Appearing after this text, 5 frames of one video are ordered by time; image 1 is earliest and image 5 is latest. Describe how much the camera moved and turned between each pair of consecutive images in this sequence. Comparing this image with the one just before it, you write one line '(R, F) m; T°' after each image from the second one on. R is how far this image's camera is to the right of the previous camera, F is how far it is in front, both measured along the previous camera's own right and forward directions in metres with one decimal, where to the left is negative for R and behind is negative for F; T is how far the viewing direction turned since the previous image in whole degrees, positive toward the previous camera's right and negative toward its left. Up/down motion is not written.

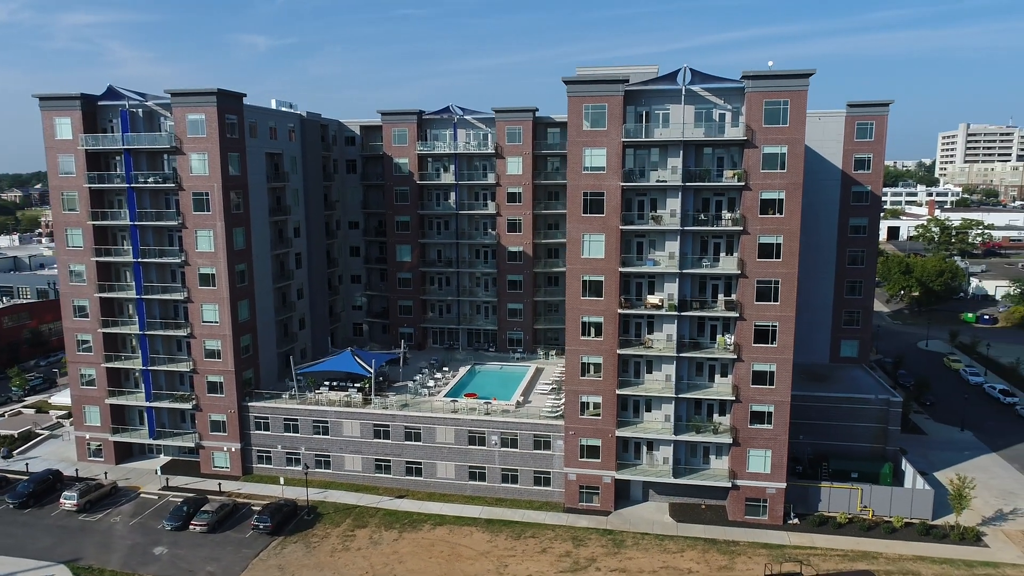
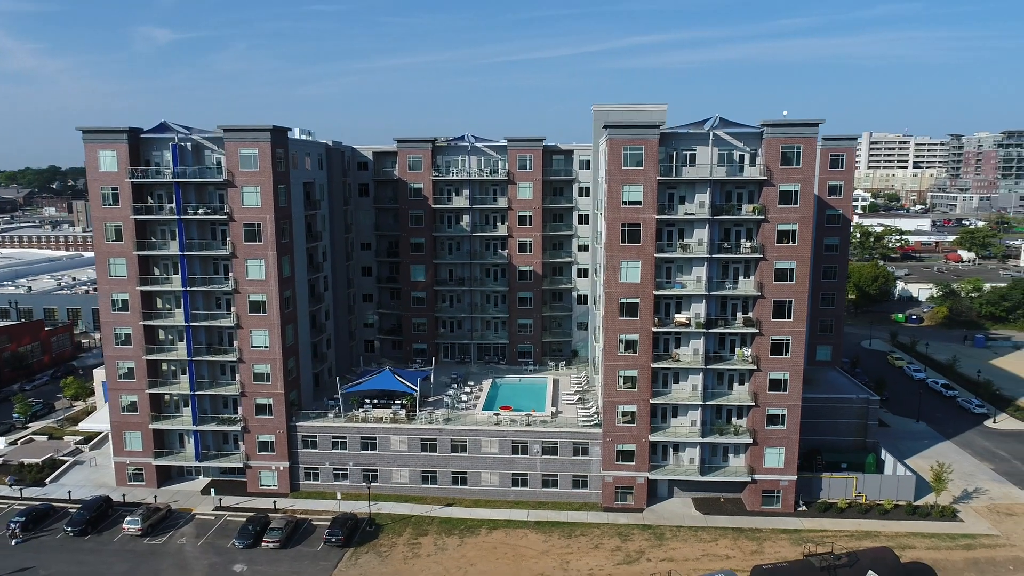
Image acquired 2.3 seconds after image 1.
(-7.9, -3.5) m; +6°
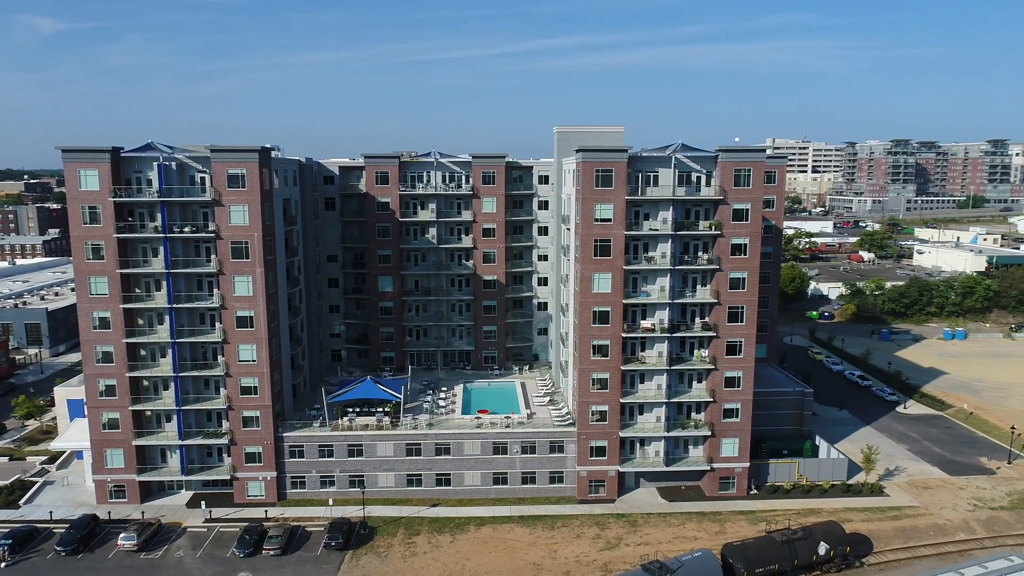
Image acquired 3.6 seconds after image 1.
(-4.4, -3.0) m; +7°
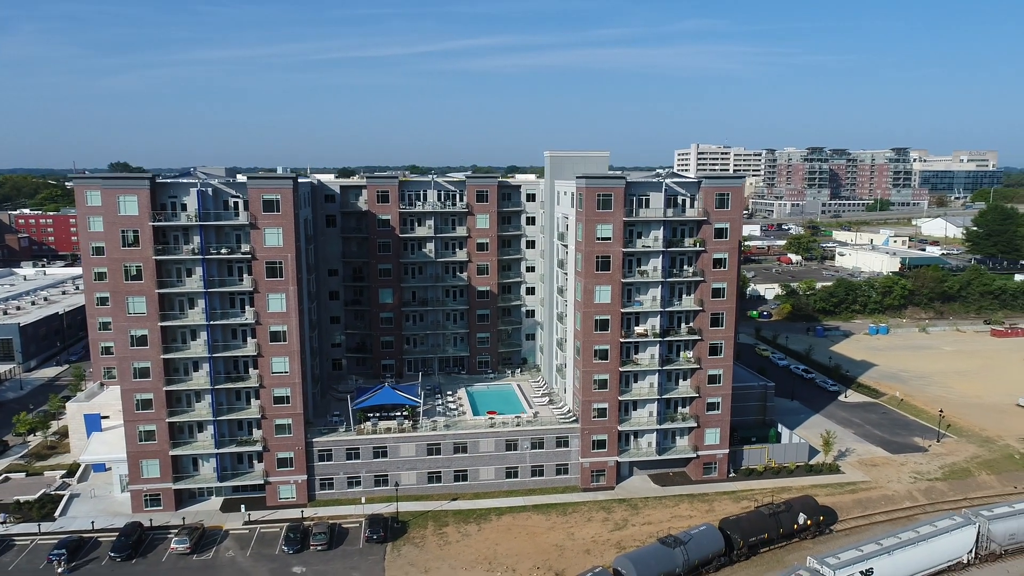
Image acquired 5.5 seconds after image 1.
(-6.5, -5.1) m; +6°
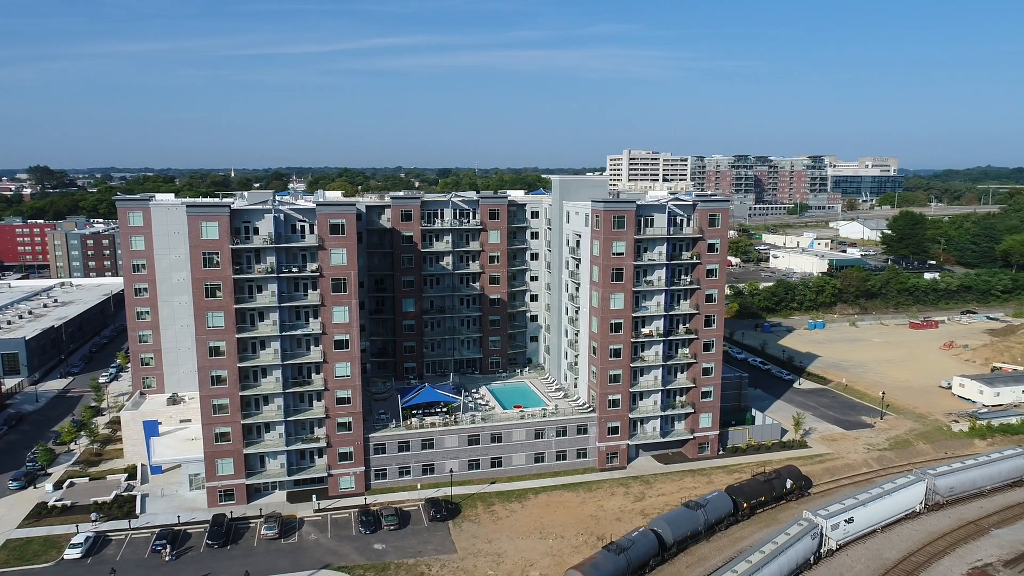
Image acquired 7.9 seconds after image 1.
(-9.2, -7.7) m; +6°
